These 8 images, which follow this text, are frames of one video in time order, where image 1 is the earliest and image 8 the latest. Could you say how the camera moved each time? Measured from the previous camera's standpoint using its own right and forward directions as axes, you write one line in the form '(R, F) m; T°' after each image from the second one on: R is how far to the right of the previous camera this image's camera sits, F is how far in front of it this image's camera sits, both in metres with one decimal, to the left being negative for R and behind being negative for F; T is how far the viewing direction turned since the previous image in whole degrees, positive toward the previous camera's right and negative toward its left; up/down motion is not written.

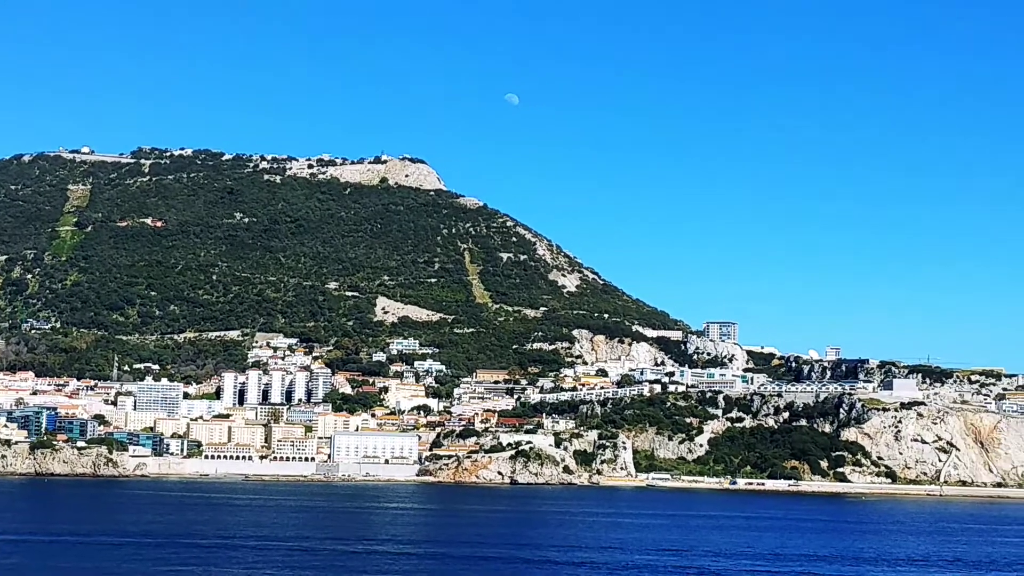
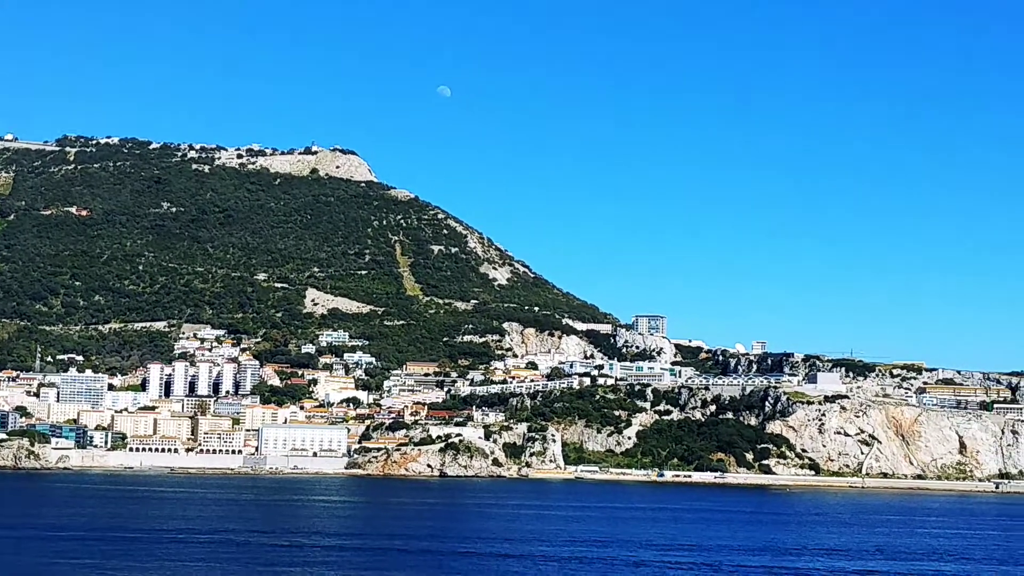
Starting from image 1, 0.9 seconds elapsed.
(-1.4, 0.0) m; +4°
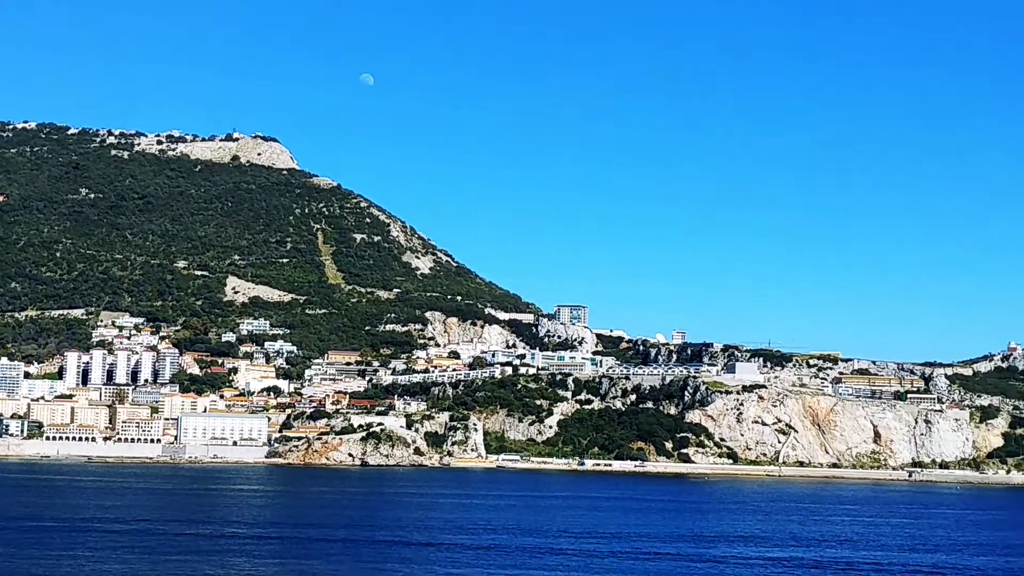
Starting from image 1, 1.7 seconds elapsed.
(-0.3, -0.2) m; +3°
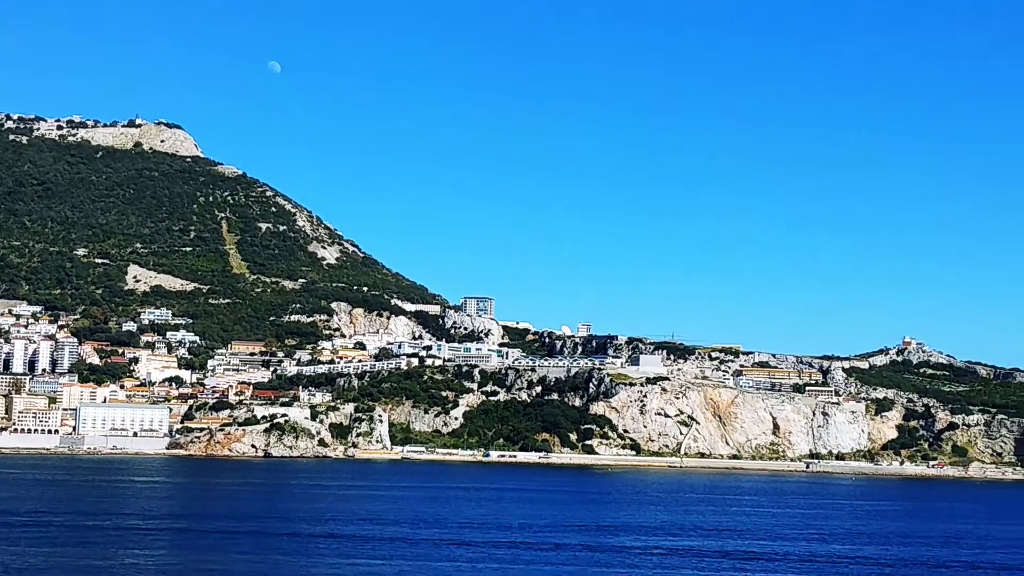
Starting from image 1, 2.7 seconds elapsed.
(+0.4, -0.1) m; +4°
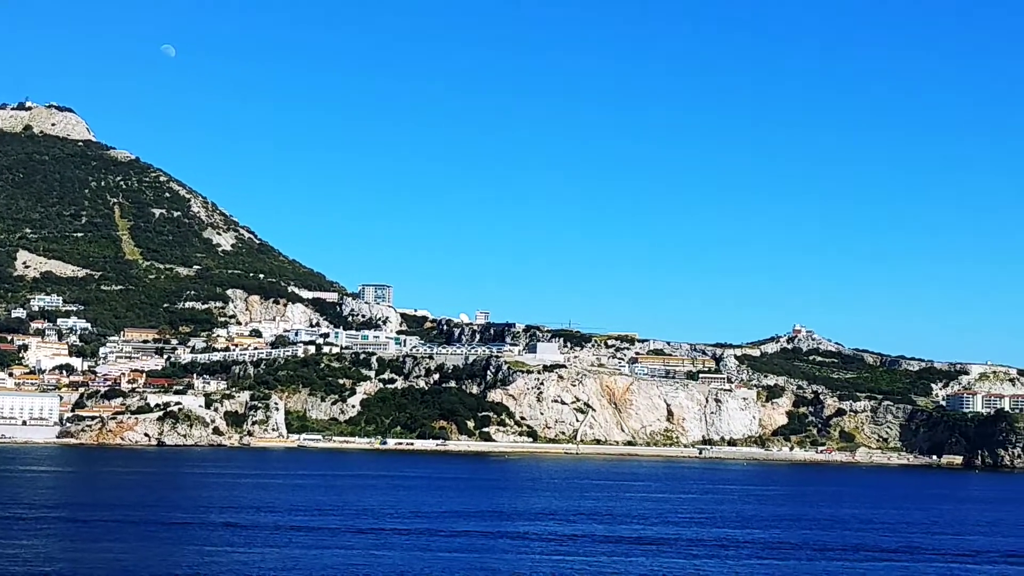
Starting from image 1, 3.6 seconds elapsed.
(0.0, -0.3) m; +4°
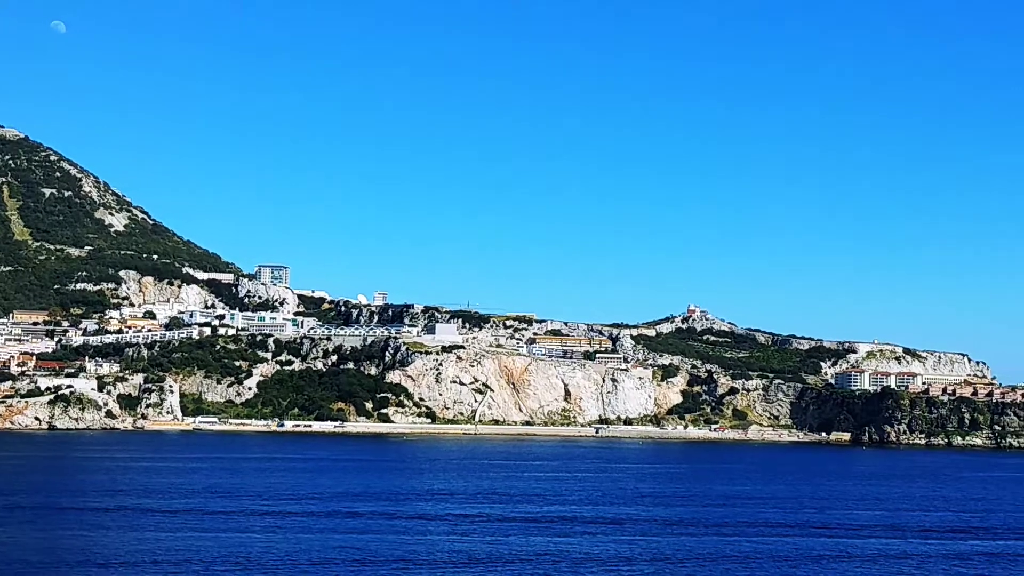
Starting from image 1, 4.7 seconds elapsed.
(+0.2, -0.2) m; +4°
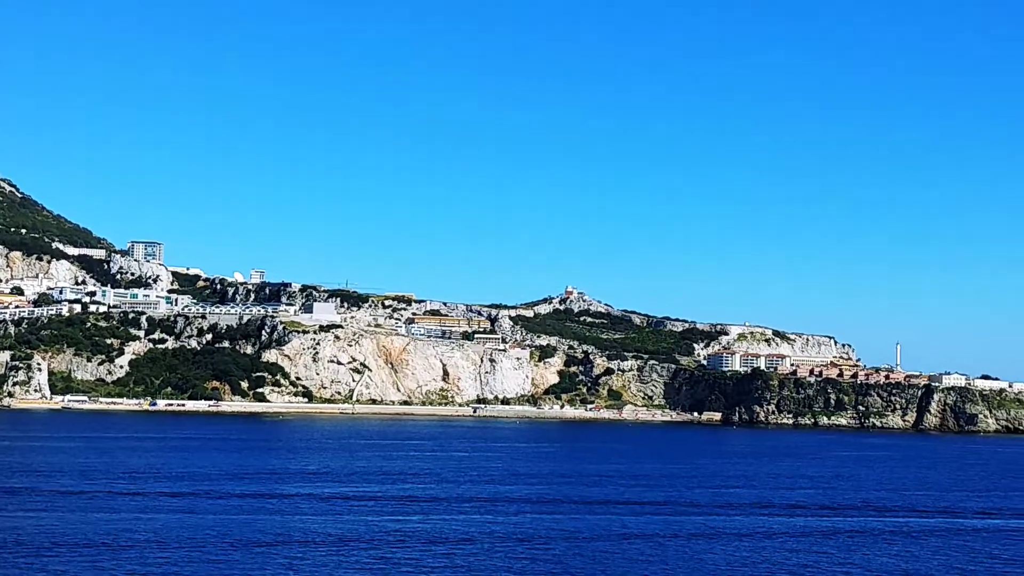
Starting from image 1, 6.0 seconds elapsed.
(+0.2, -0.1) m; +5°
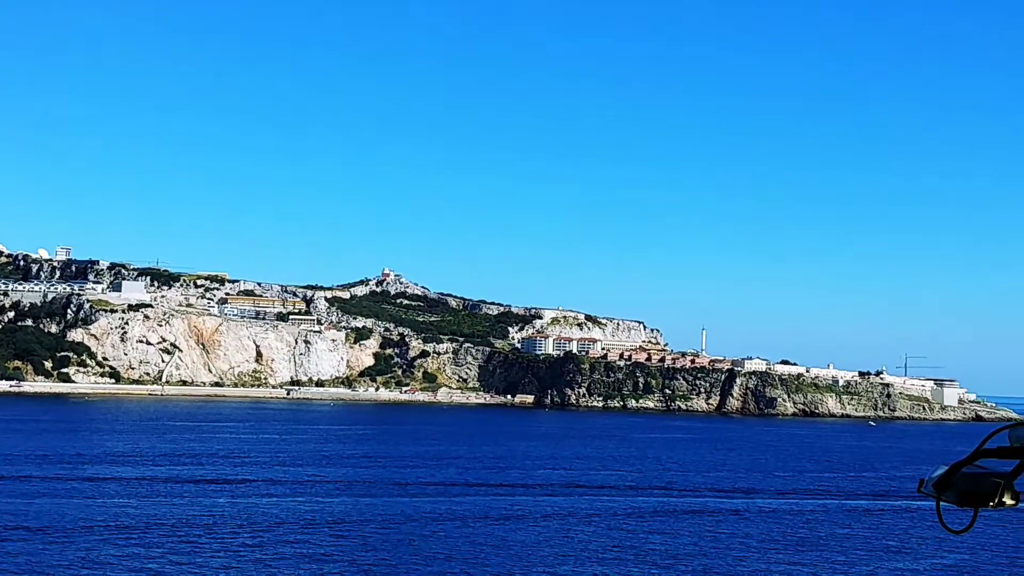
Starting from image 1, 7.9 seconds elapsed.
(+0.1, -0.3) m; +8°
